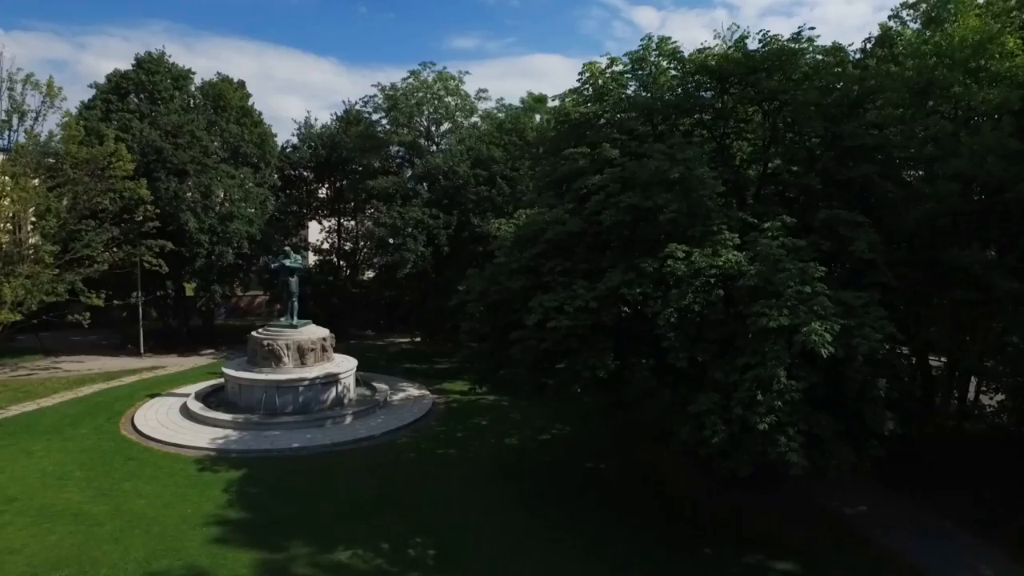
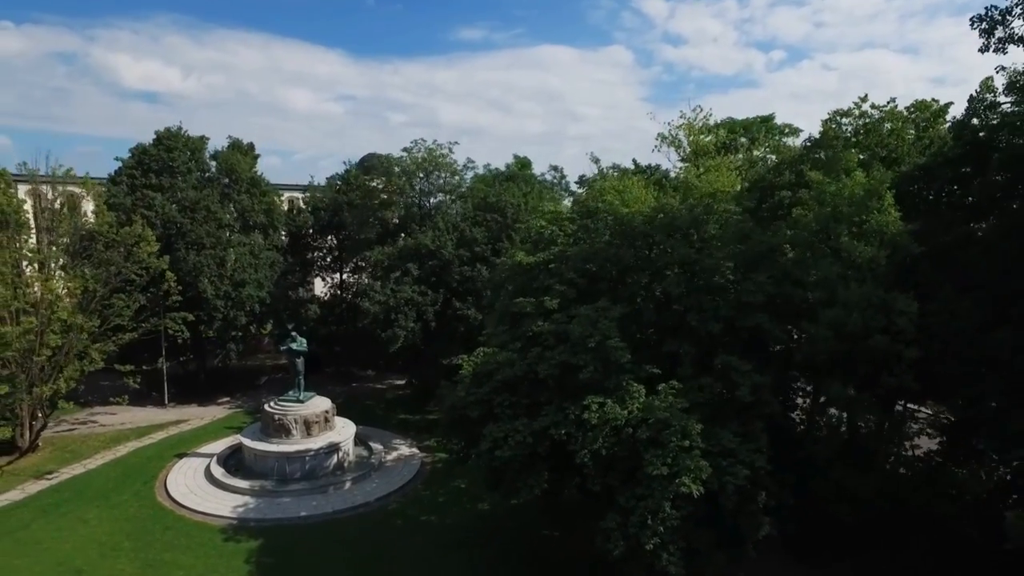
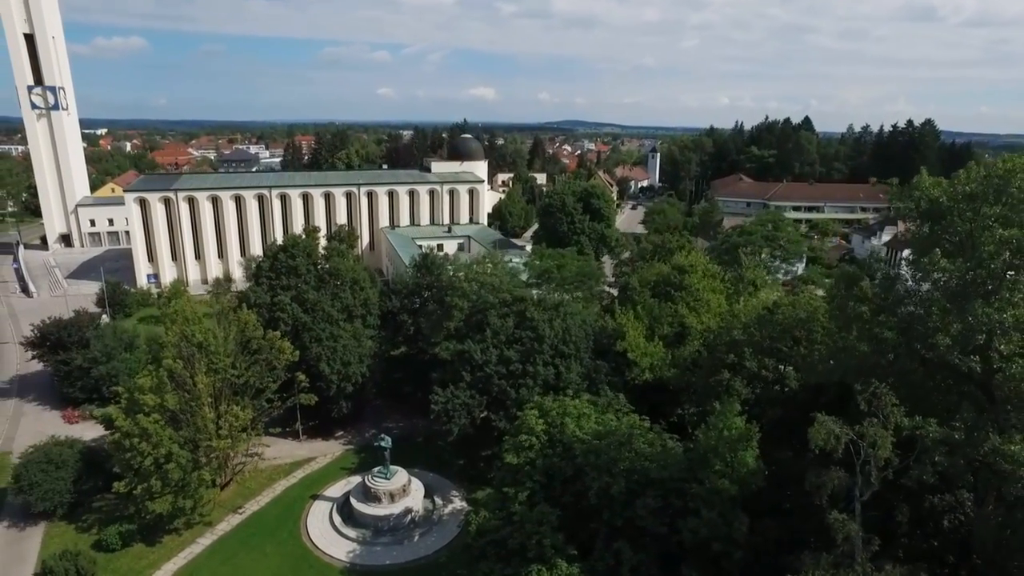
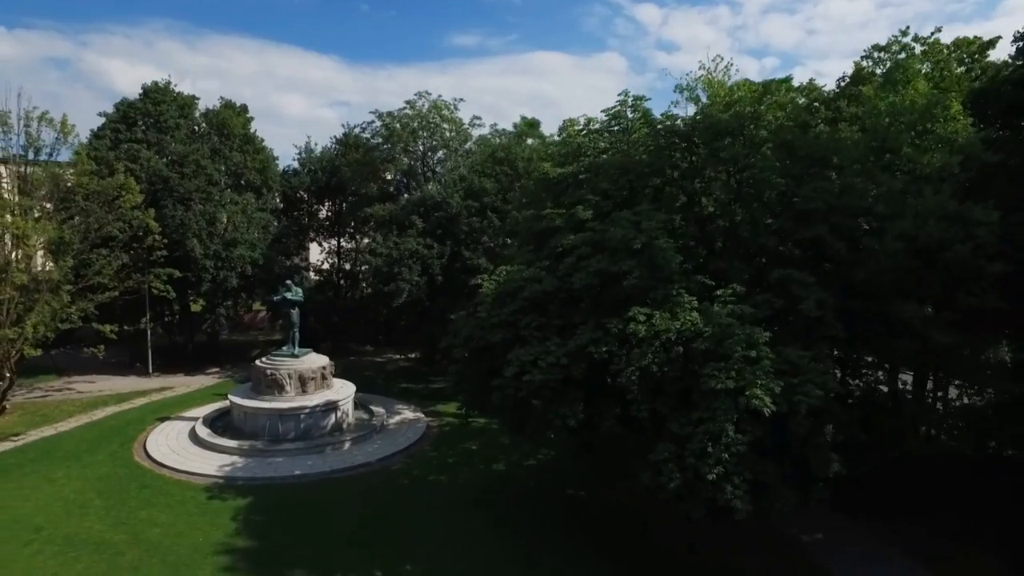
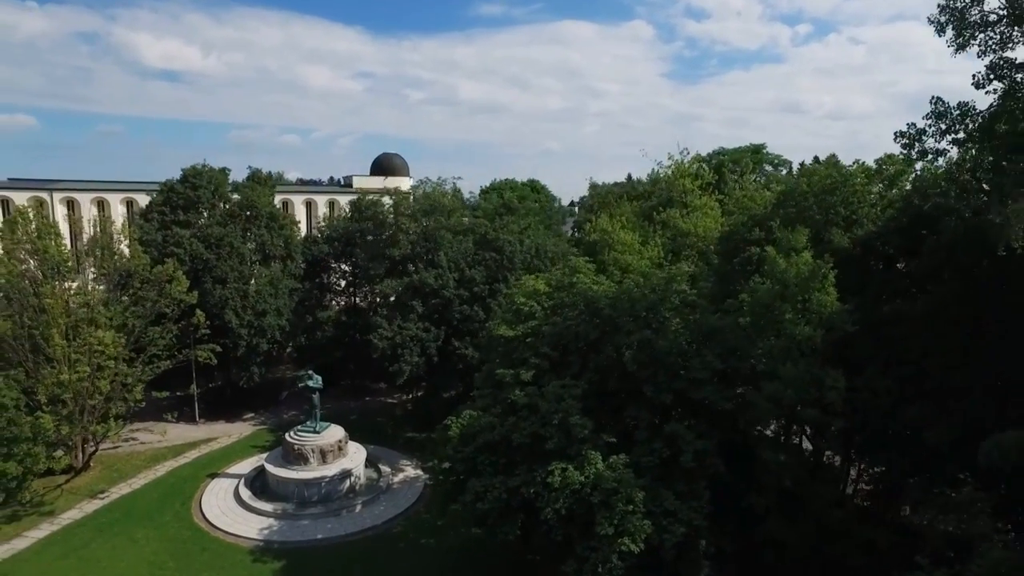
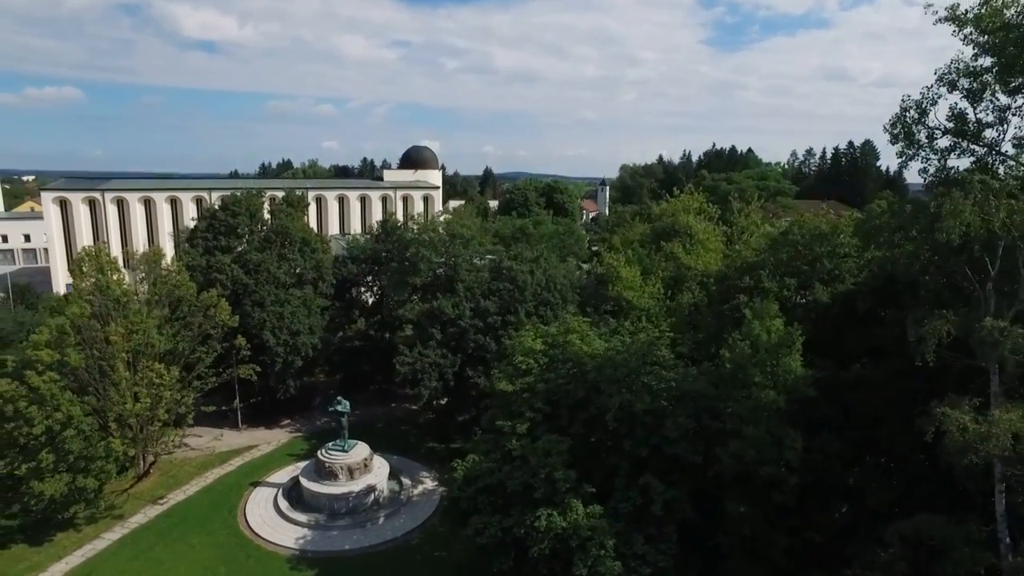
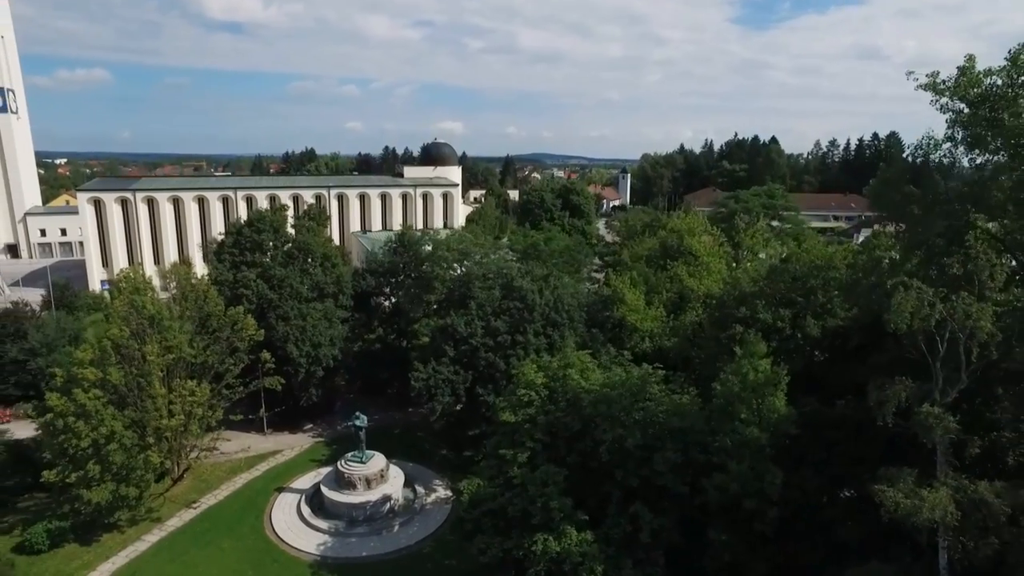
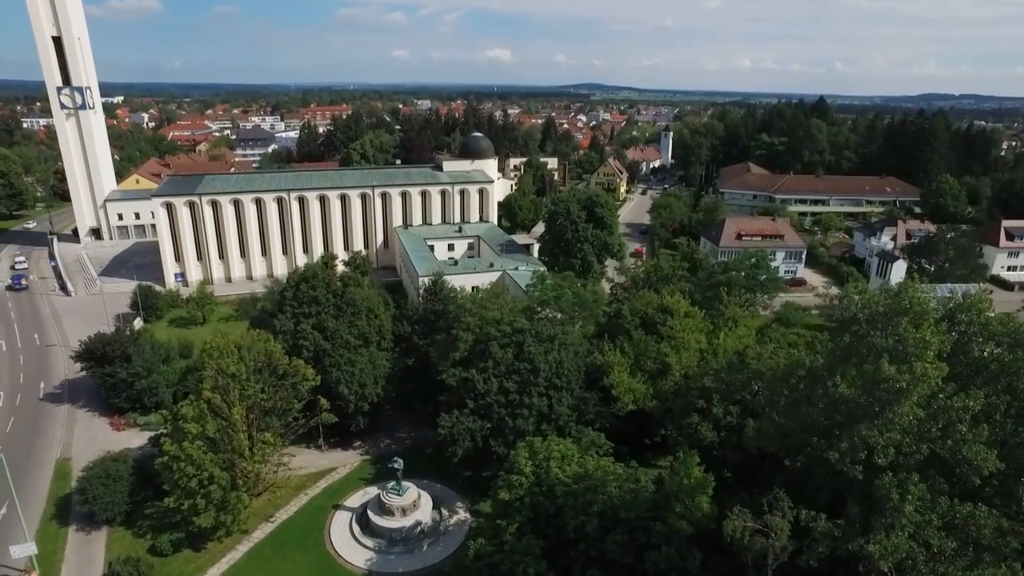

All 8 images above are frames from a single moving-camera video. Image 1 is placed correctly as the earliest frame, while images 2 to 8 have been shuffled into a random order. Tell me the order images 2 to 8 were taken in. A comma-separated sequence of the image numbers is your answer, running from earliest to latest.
4, 2, 5, 6, 7, 3, 8
